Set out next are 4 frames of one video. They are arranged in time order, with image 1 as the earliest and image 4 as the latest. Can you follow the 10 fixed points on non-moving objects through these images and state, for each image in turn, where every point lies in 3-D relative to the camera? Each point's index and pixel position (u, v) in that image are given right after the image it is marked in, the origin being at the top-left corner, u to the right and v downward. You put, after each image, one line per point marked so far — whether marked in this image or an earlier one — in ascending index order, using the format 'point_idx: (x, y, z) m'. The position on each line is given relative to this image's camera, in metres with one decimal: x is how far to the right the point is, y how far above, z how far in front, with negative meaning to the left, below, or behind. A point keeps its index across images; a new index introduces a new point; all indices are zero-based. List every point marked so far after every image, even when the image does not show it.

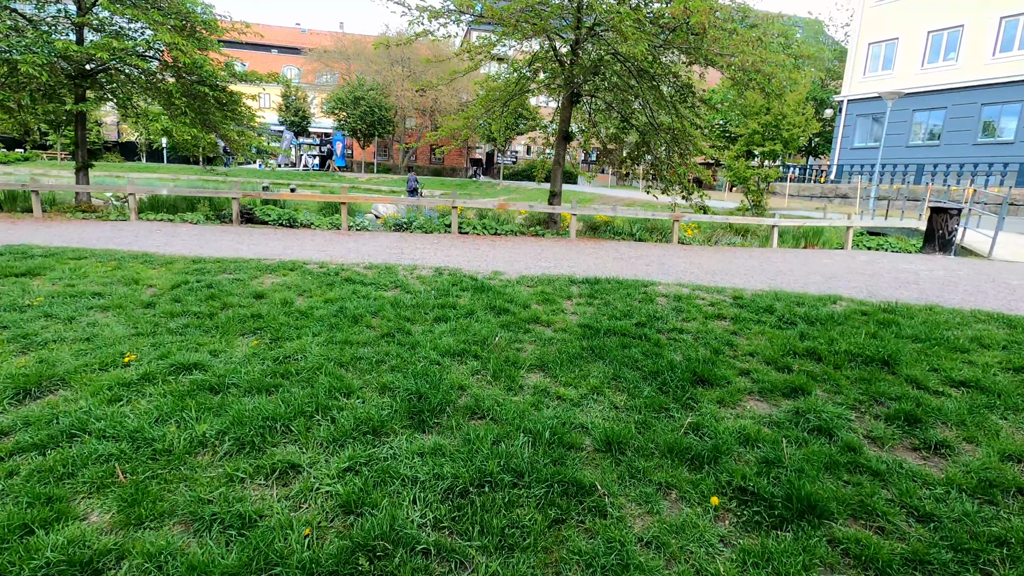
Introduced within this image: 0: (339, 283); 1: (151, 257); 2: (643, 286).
0: (-1.9, 0.0, +6.0) m
1: (-4.8, +0.4, +7.1) m
2: (+1.5, 0.0, +6.2) m
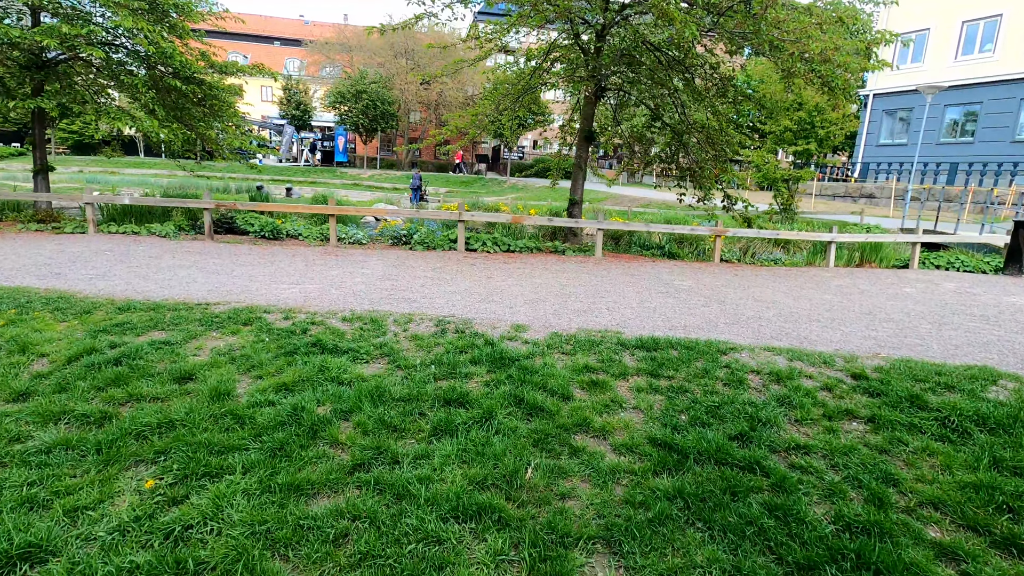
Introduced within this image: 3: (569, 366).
0: (-1.7, -0.5, +4.4) m
1: (-4.5, -0.1, +5.5) m
2: (+1.8, -0.6, +4.5) m
3: (+0.4, -0.6, +4.3) m
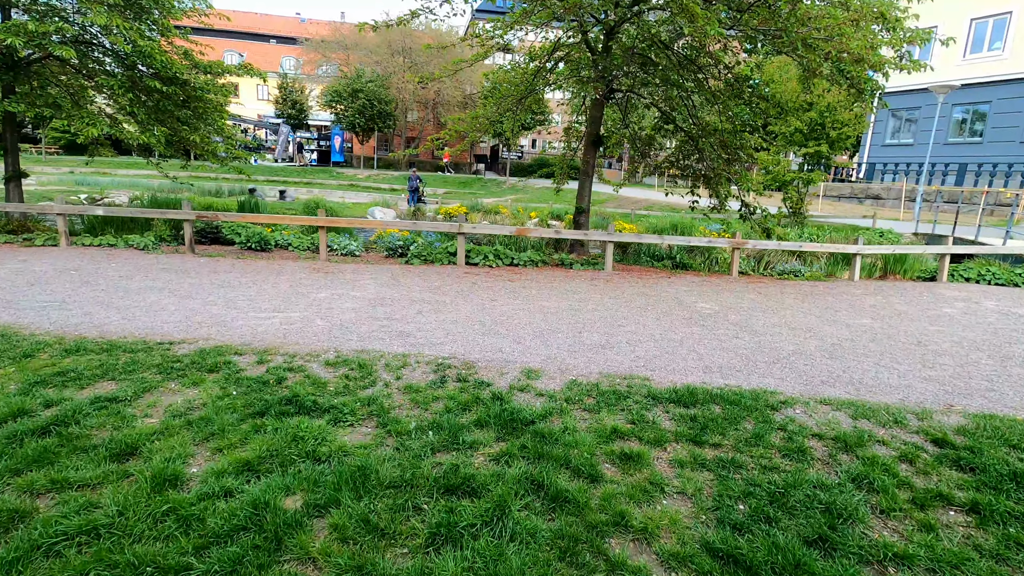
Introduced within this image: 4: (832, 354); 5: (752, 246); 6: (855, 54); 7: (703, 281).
0: (-1.6, -0.8, +3.6) m
1: (-4.4, -0.4, +4.8) m
2: (+1.9, -0.9, +3.8) m
3: (+0.5, -0.9, +3.6) m
4: (+3.2, -0.6, +5.4) m
5: (+4.8, +0.9, +10.8) m
6: (+5.2, +3.5, +8.1) m
7: (+3.3, +0.1, +9.2) m
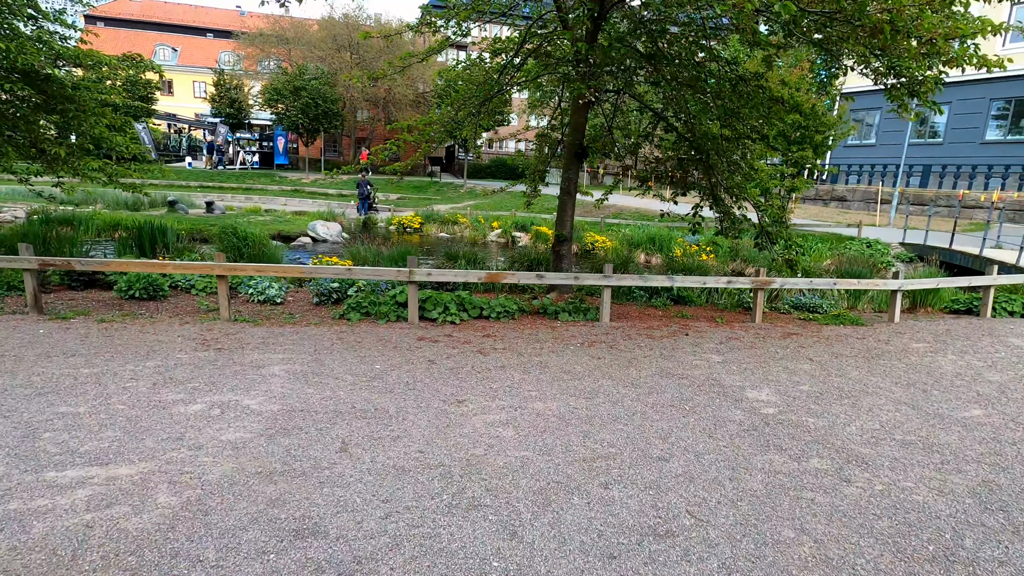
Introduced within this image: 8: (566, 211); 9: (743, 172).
0: (-1.5, -1.7, +1.3) m
1: (-4.5, -1.4, +2.2) m
2: (+1.9, -1.7, +1.7) m
3: (+0.6, -1.8, +1.4) m
4: (+3.1, -1.4, +3.4) m
5: (+4.2, +0.2, +8.9) m
6: (+4.8, +2.8, +6.2) m
7: (+2.9, -0.7, +7.2) m
8: (+1.0, +1.5, +9.8) m
9: (+4.0, +2.0, +9.2) m
